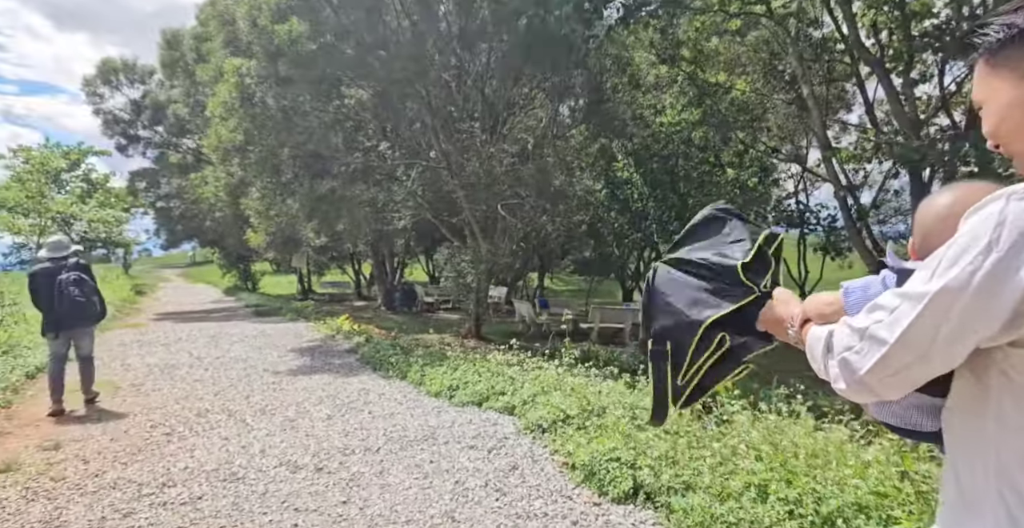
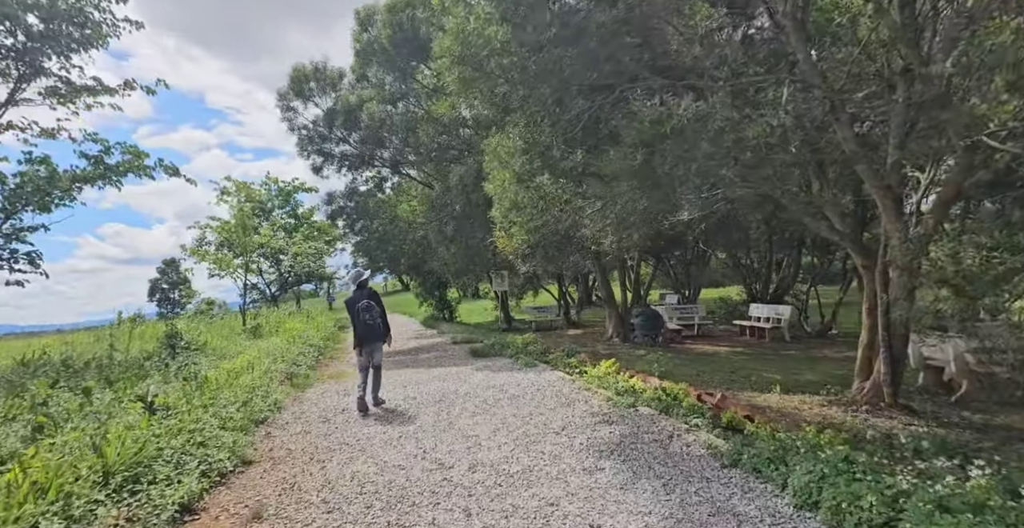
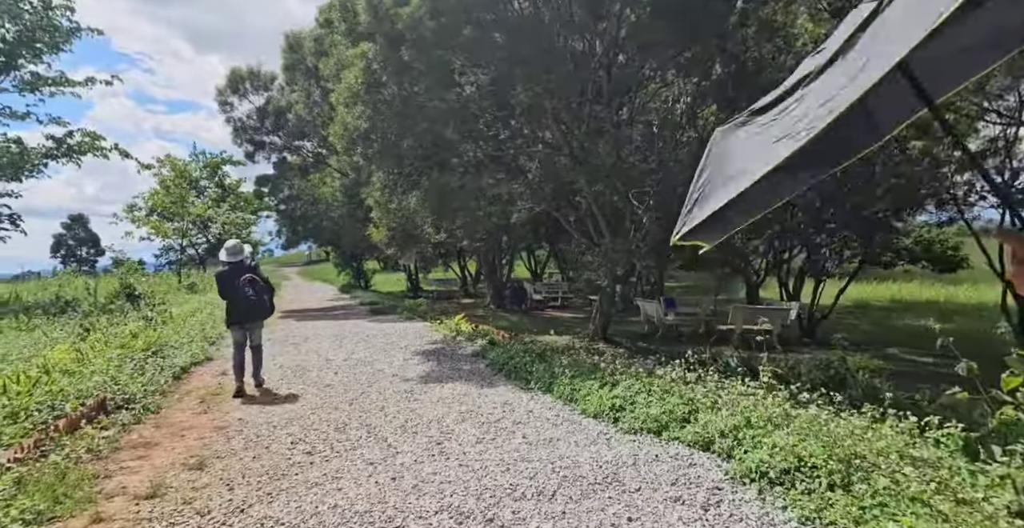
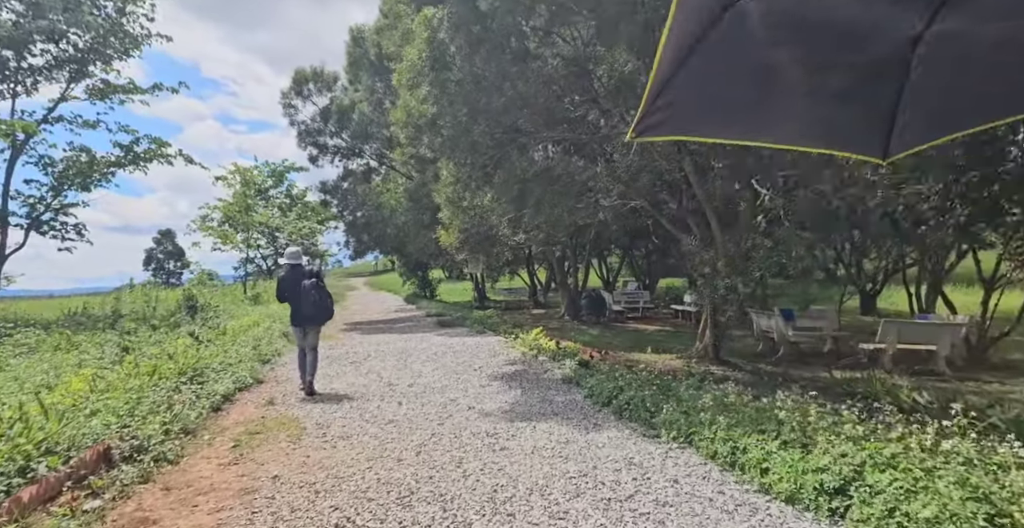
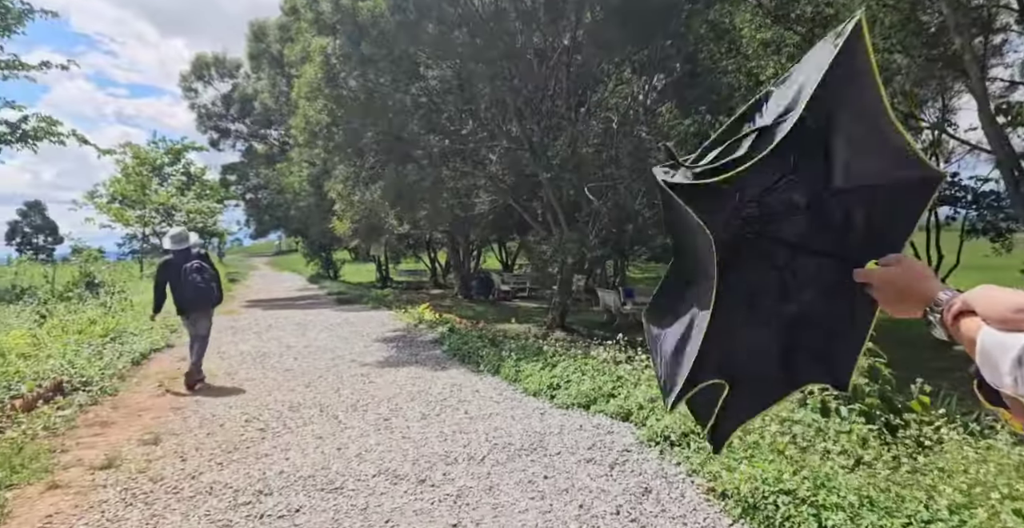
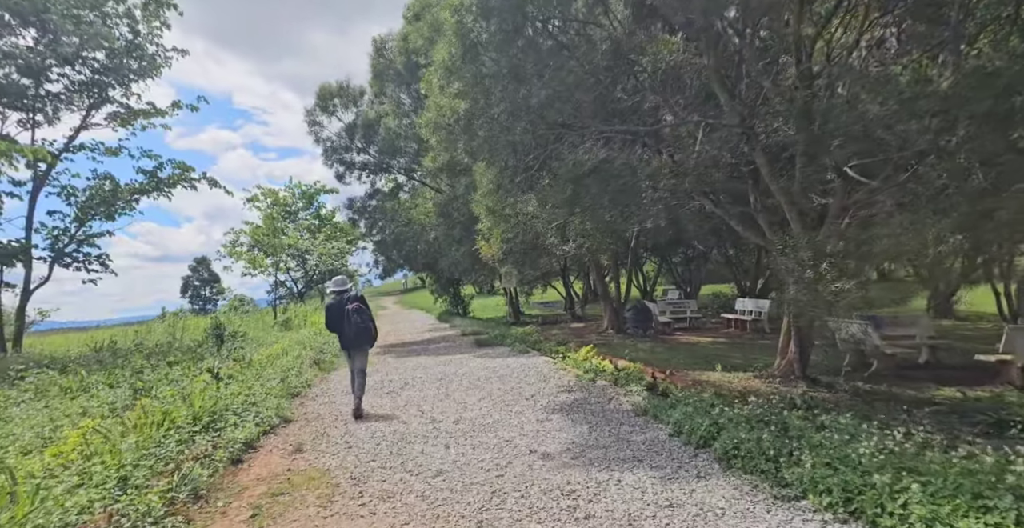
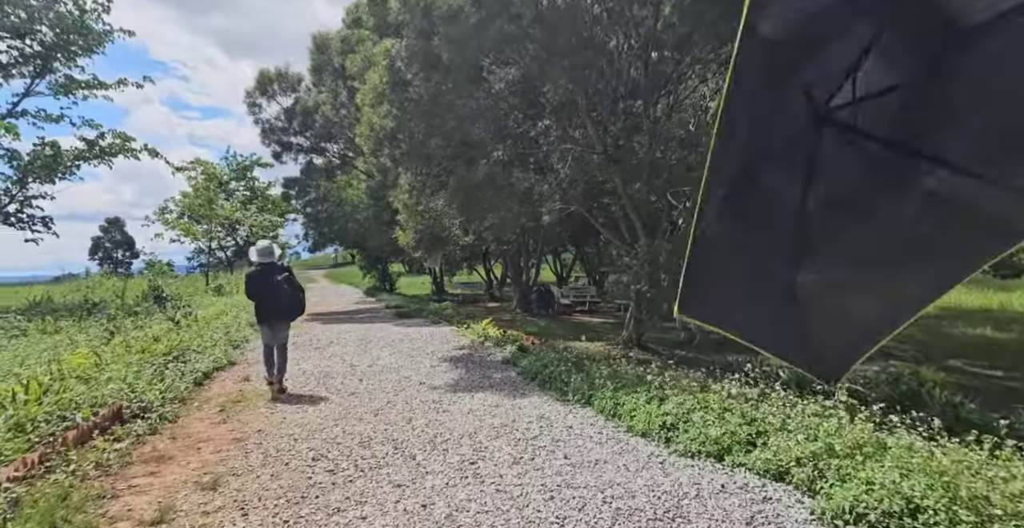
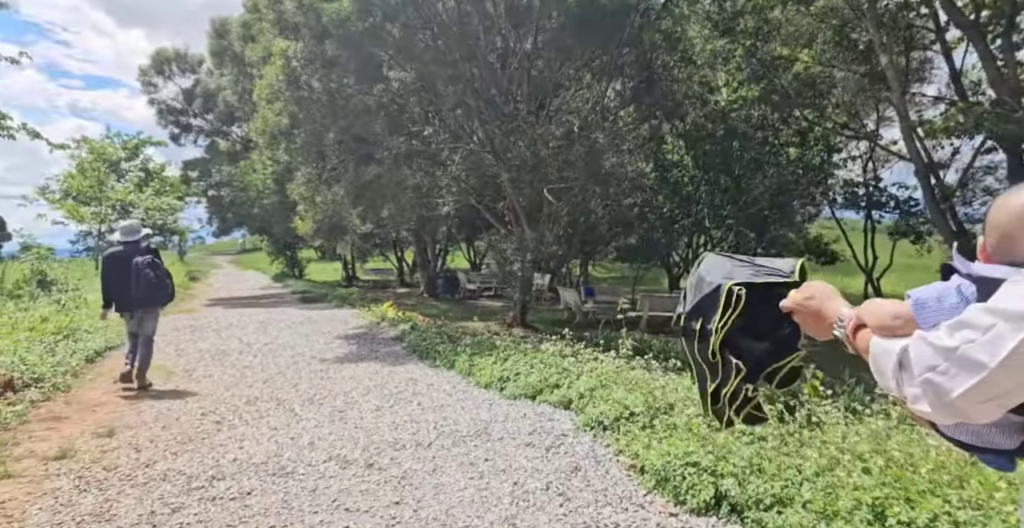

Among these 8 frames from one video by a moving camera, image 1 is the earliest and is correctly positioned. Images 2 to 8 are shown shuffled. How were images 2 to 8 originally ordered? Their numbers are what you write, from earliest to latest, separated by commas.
8, 5, 3, 7, 4, 6, 2
